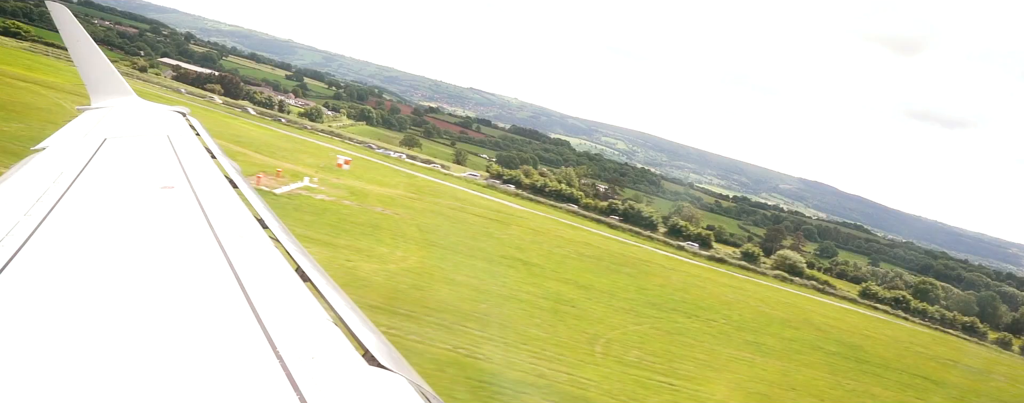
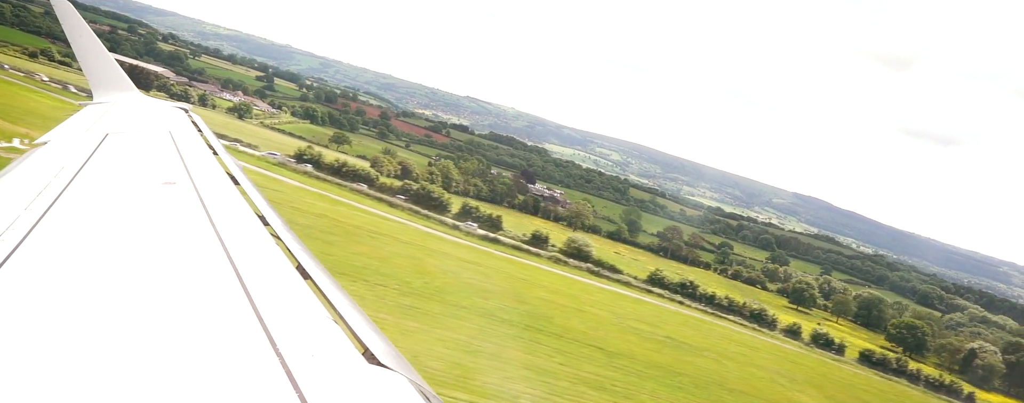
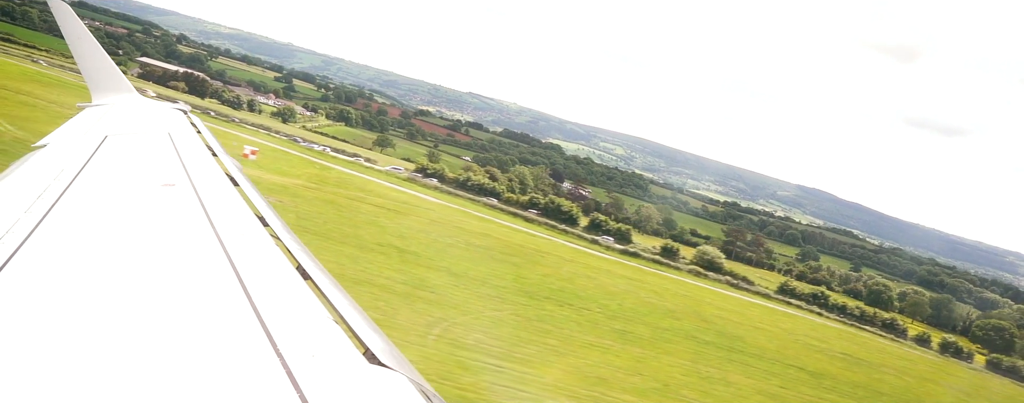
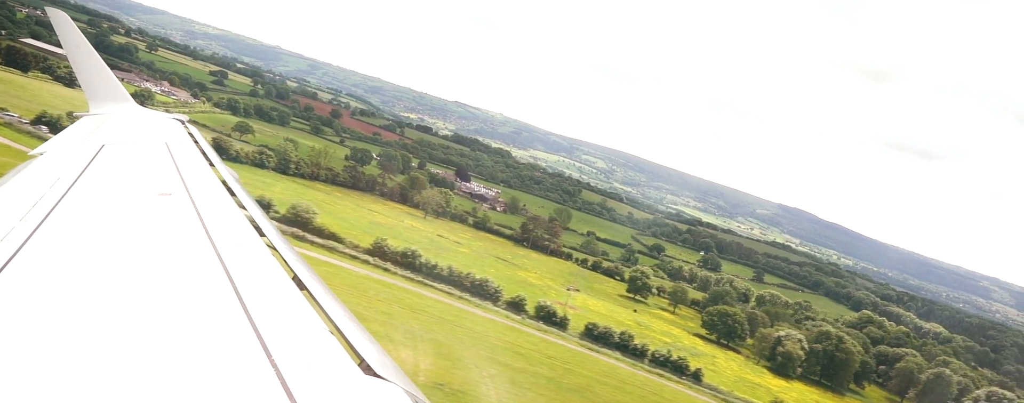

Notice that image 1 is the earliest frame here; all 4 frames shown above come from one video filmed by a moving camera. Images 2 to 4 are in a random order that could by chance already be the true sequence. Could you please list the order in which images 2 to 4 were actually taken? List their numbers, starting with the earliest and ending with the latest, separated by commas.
3, 2, 4
